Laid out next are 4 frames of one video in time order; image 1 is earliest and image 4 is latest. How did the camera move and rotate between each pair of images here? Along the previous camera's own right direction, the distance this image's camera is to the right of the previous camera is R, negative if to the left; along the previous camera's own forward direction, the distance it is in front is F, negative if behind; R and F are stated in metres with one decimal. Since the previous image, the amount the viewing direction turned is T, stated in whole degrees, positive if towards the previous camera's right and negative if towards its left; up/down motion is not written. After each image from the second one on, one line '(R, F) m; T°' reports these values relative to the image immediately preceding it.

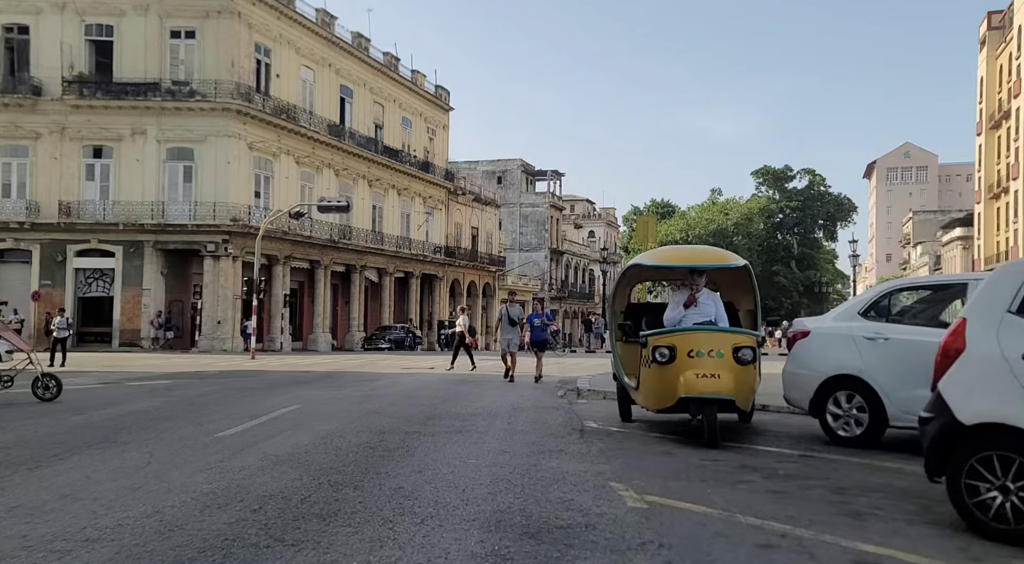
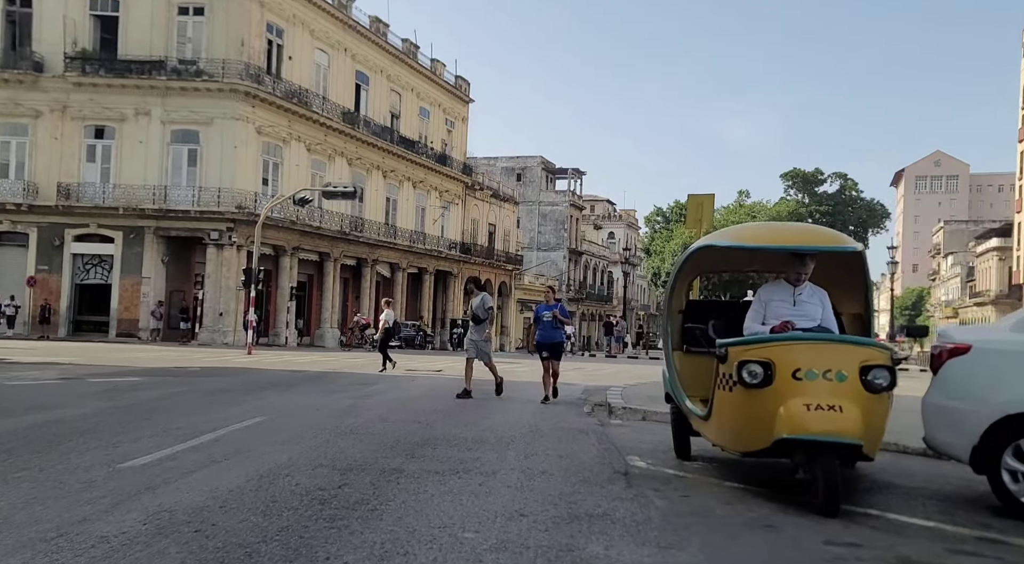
(0.0, +2.3) m; -1°
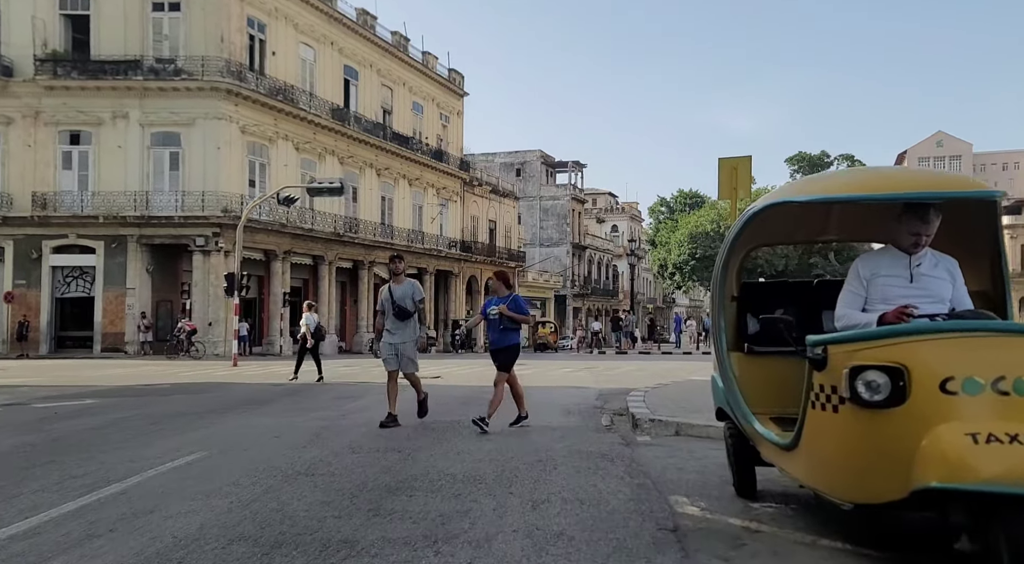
(+0.1, +1.9) m; 0°
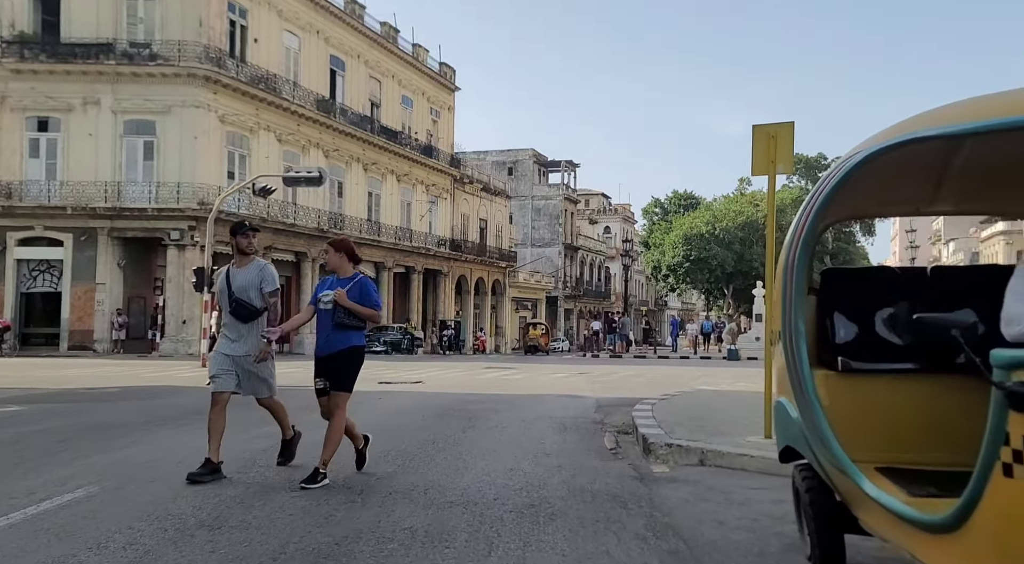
(0.0, +1.7) m; +1°
